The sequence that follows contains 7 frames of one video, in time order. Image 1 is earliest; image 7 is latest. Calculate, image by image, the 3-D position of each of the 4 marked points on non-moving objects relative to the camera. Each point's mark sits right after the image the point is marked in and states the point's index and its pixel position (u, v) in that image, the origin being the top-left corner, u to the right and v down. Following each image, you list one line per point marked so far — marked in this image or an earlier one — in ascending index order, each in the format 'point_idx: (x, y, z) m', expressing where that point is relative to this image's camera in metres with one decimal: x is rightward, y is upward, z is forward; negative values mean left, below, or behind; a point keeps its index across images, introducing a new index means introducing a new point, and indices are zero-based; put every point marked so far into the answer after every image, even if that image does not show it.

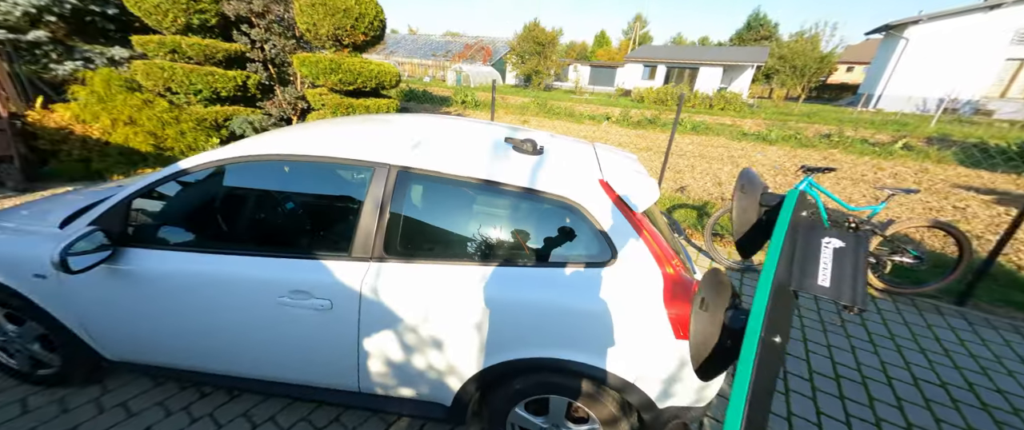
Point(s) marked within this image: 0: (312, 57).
0: (-3.0, +2.4, +5.0) m
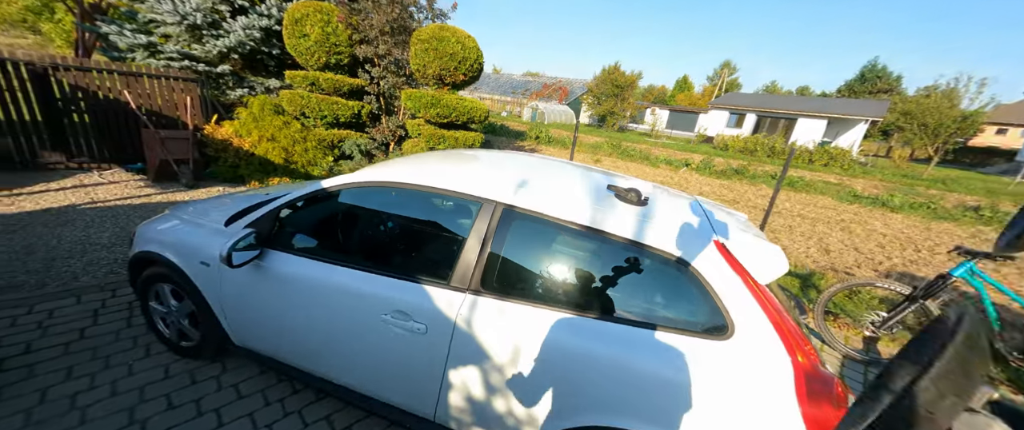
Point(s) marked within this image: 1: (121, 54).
0: (-1.6, +2.1, +5.6) m
1: (-8.0, +3.3, +6.7) m
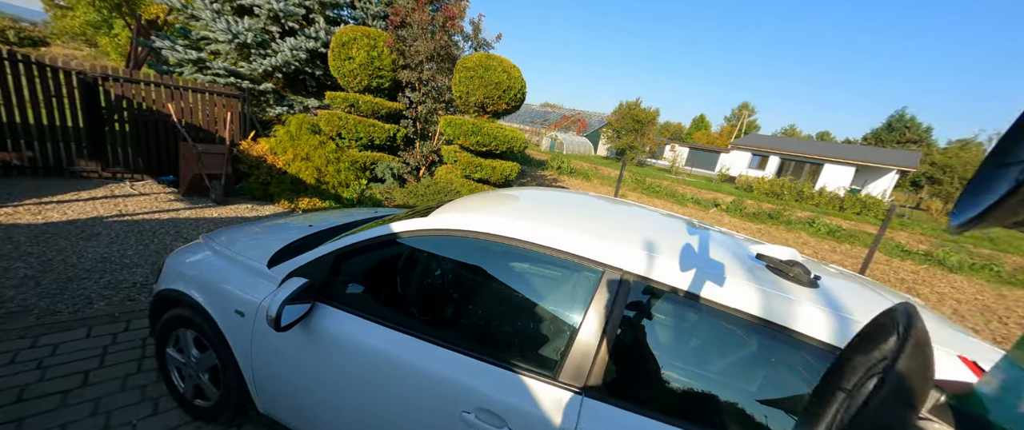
0: (-0.9, +1.6, +5.4) m
1: (-7.1, +3.1, +6.8) m
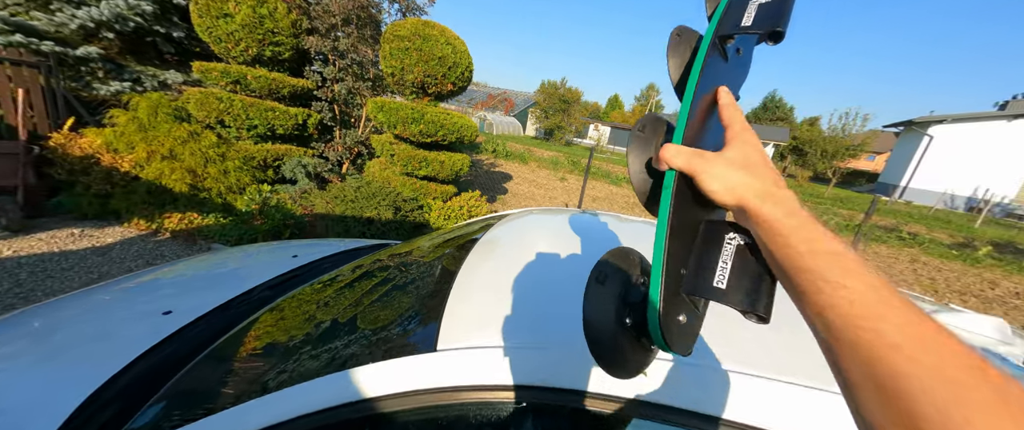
0: (-1.6, +1.5, +4.3) m
1: (-8.0, +2.6, +4.3) m
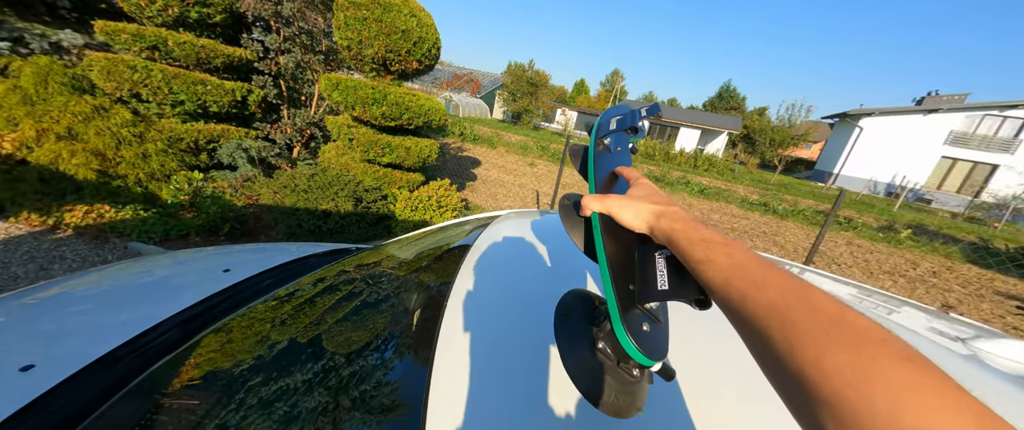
0: (-1.9, +1.6, +3.9) m
1: (-8.3, +2.7, +3.1) m
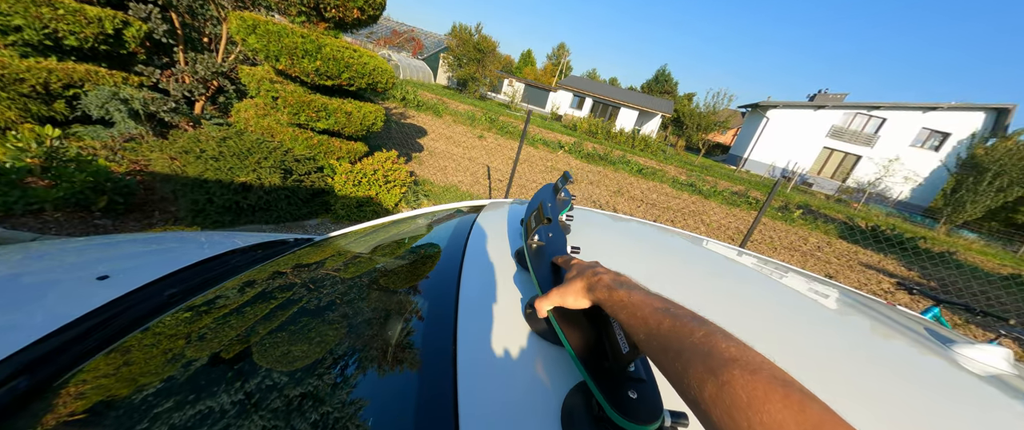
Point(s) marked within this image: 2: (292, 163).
0: (-2.3, +1.8, +3.1) m
1: (-8.5, +2.9, +1.2) m
2: (-2.2, +0.5, +3.2) m
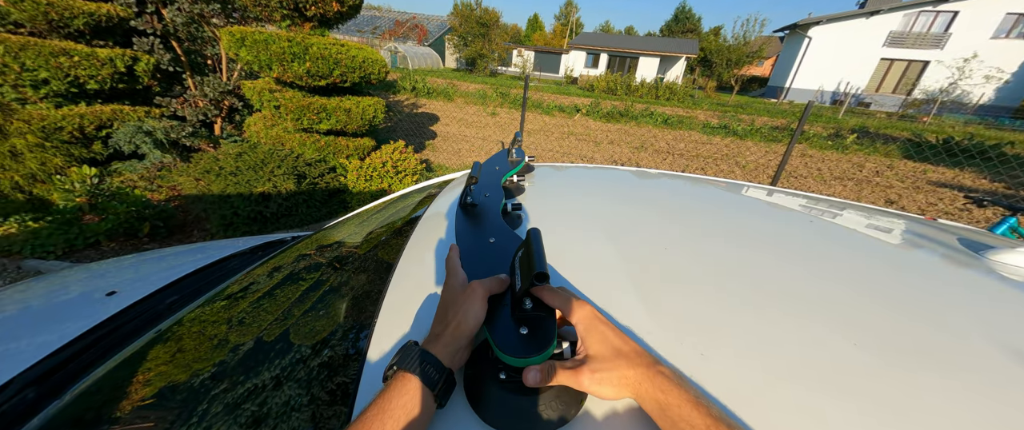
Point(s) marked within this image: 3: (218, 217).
0: (-2.5, +1.8, +3.2) m
1: (-8.9, +1.8, +1.8) m
2: (-2.1, +0.5, +3.4) m
3: (-2.6, 0.0, +3.0) m
